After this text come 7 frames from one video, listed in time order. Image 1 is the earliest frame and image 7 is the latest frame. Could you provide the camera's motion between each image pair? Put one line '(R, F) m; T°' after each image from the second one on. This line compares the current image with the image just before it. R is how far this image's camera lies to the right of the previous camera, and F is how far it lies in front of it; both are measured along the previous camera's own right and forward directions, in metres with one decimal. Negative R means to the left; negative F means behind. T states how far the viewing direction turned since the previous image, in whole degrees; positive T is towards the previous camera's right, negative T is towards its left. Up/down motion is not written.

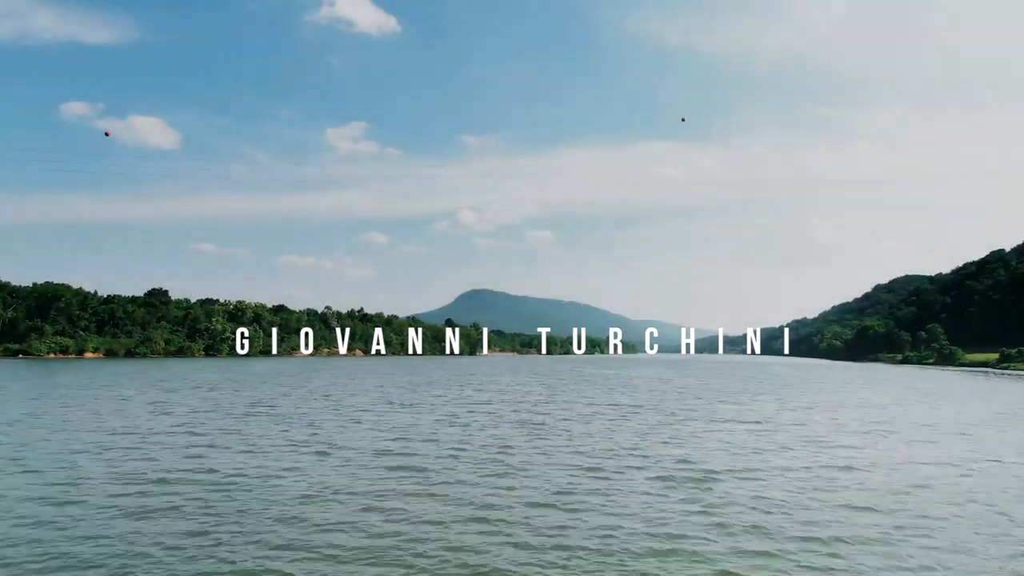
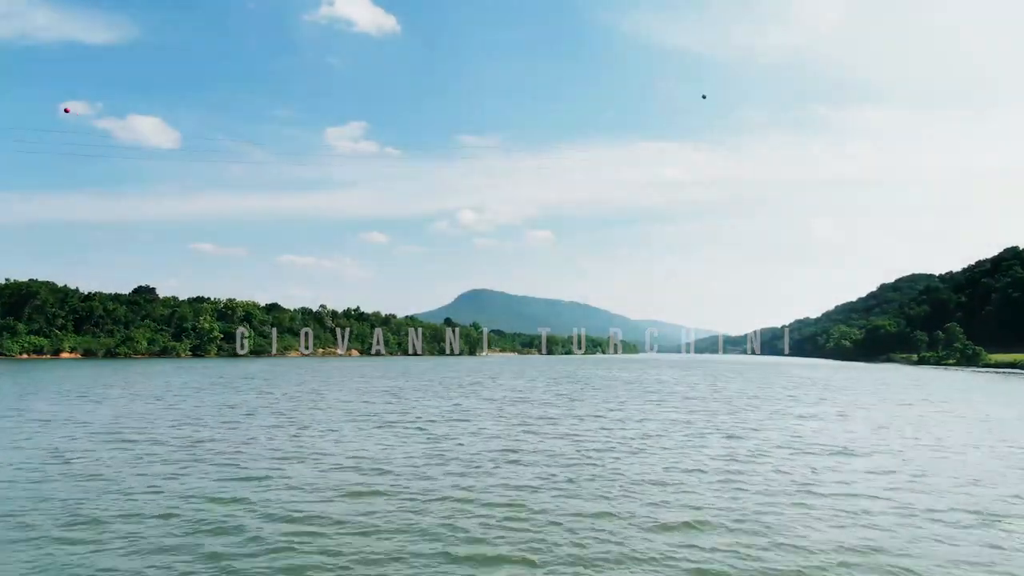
(-0.6, +11.4) m; 0°
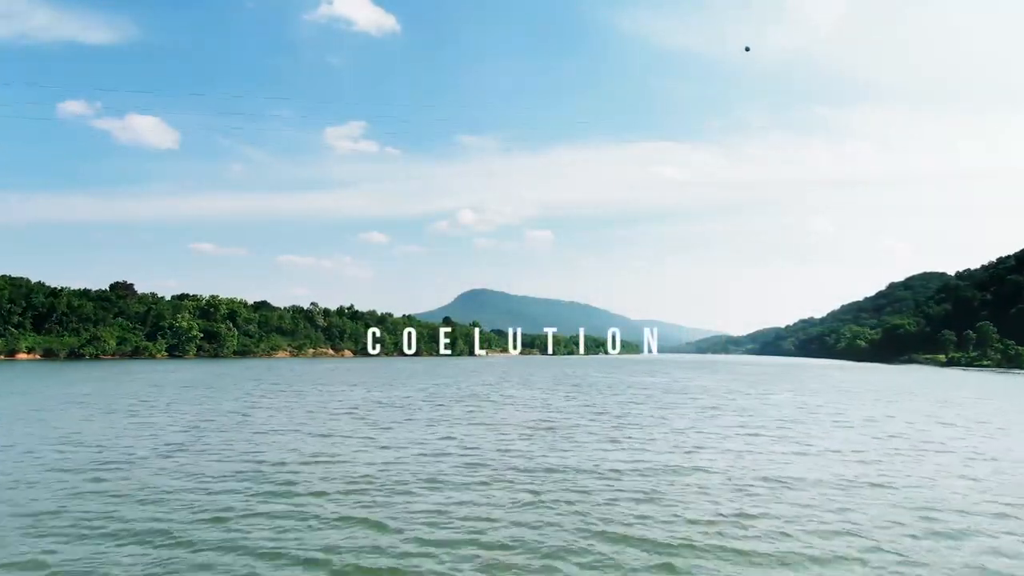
(-1.1, +18.2) m; 0°
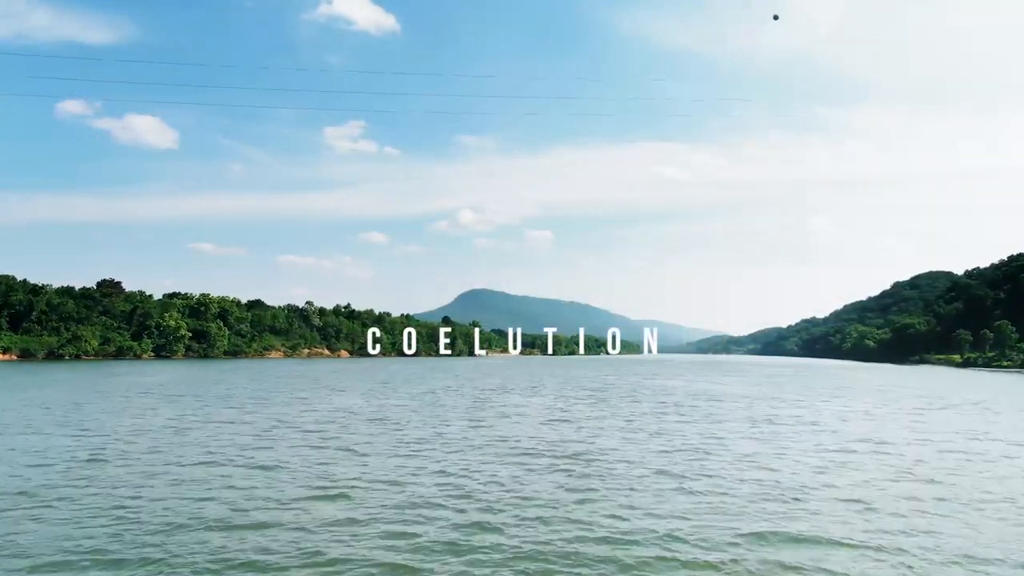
(-0.5, +9.0) m; 0°
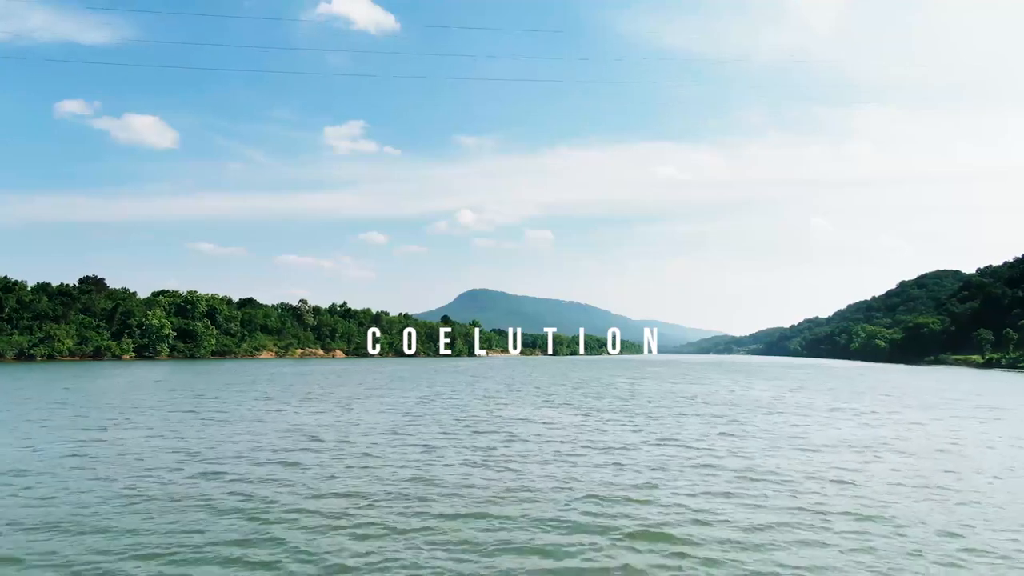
(-0.7, +11.4) m; 0°
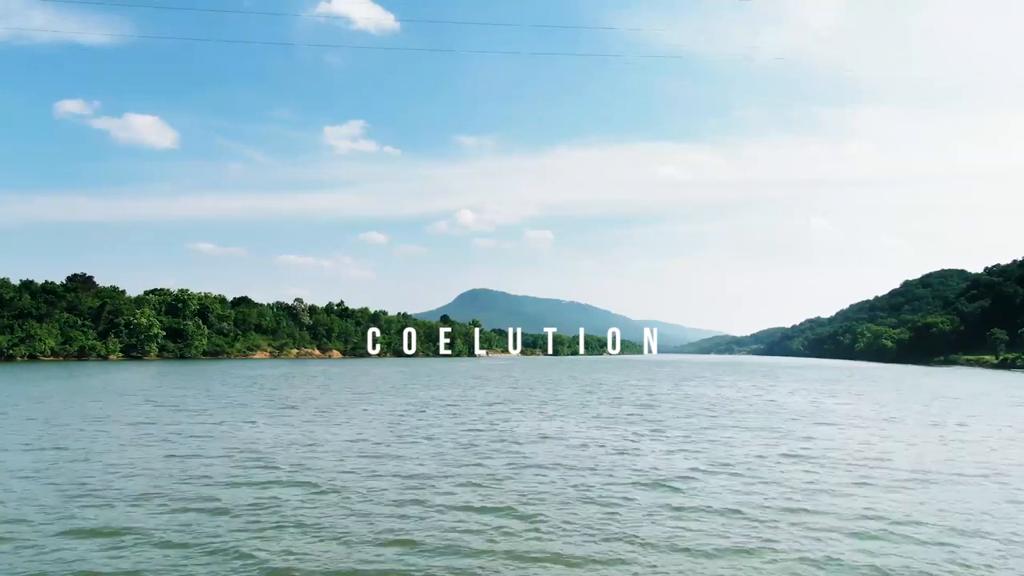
(-0.4, +7.1) m; 0°
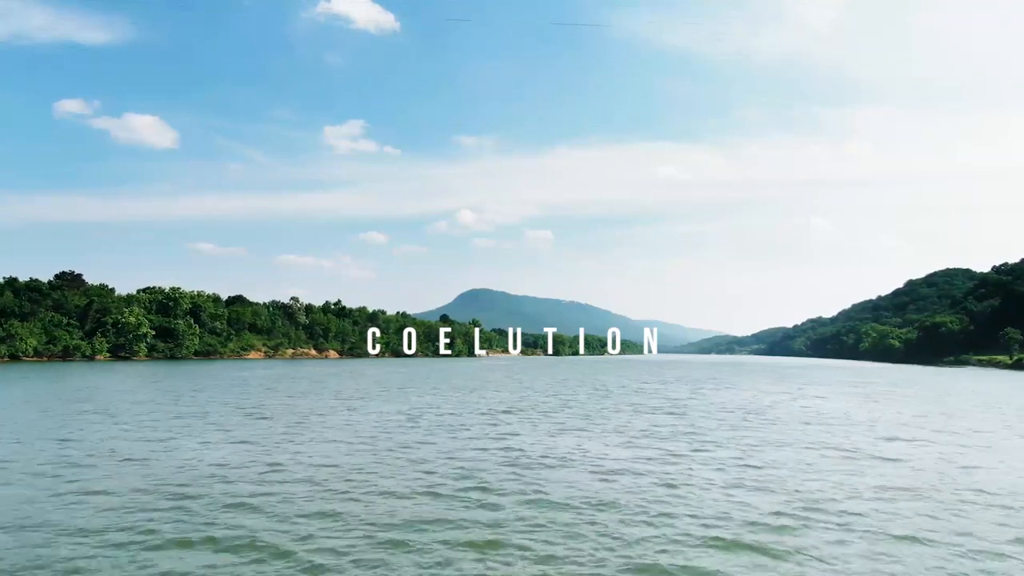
(-0.4, +6.6) m; 0°
